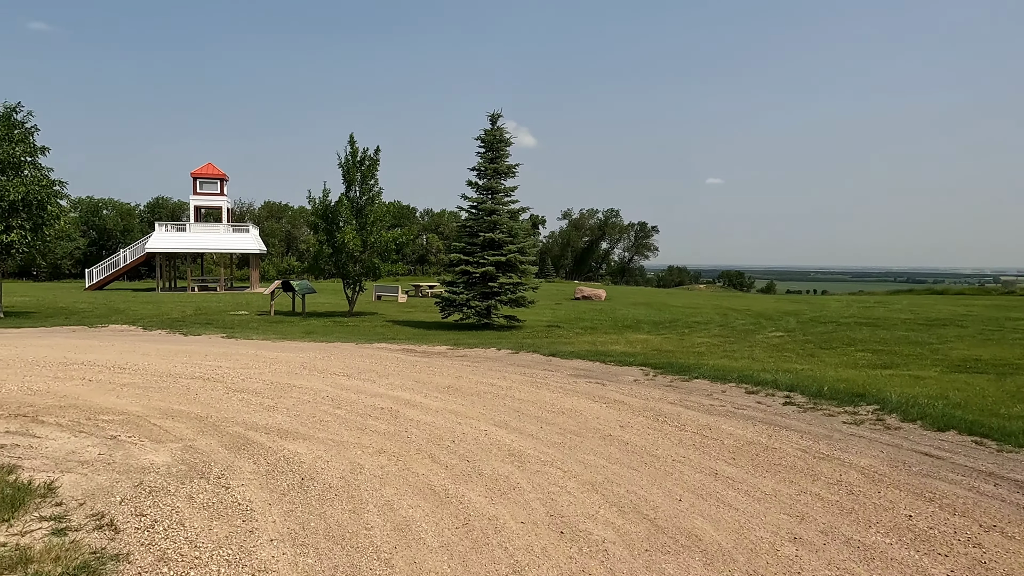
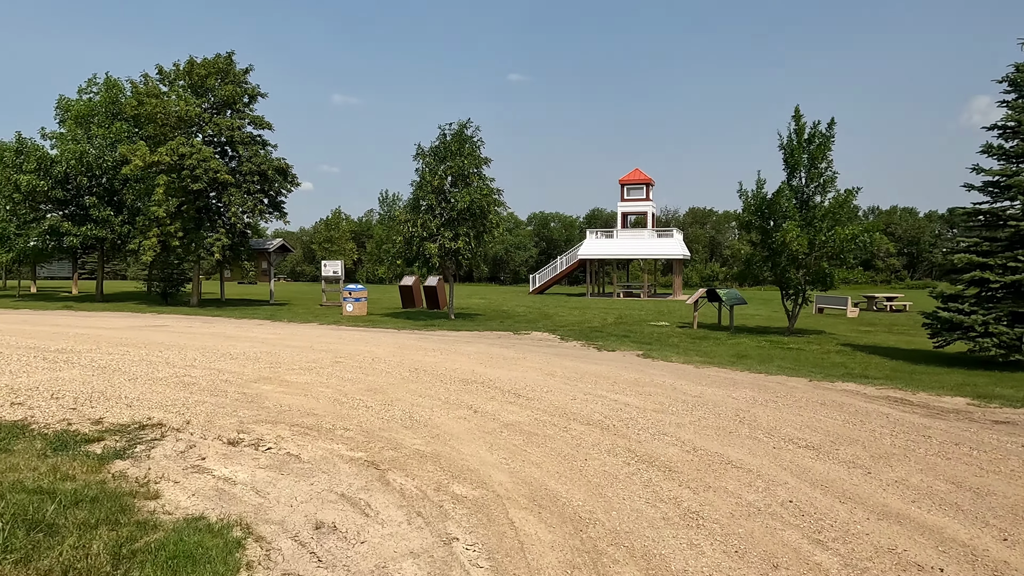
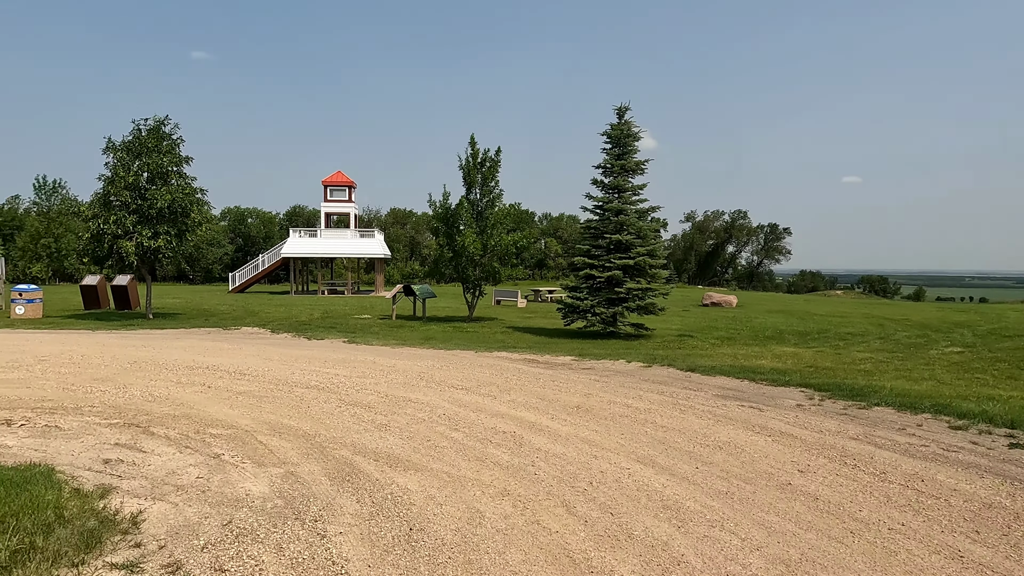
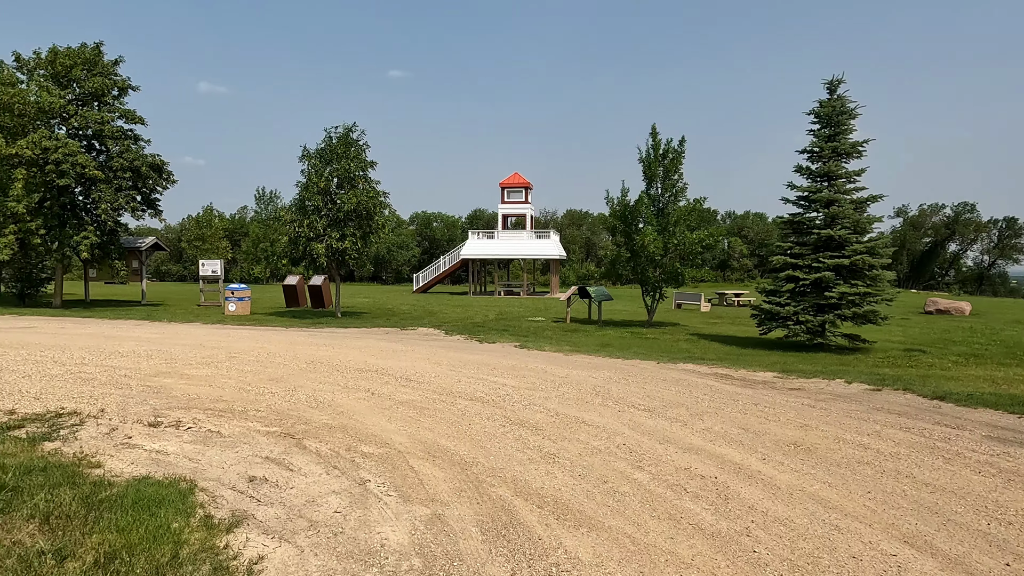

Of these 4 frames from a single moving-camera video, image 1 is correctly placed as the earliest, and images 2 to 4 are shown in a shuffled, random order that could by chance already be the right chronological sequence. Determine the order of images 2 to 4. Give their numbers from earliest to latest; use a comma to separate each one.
3, 4, 2
